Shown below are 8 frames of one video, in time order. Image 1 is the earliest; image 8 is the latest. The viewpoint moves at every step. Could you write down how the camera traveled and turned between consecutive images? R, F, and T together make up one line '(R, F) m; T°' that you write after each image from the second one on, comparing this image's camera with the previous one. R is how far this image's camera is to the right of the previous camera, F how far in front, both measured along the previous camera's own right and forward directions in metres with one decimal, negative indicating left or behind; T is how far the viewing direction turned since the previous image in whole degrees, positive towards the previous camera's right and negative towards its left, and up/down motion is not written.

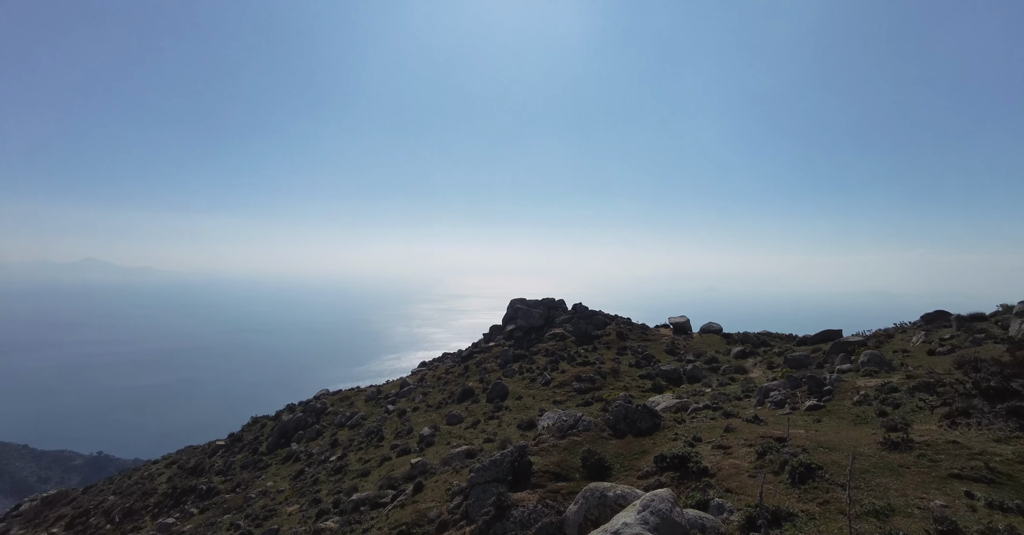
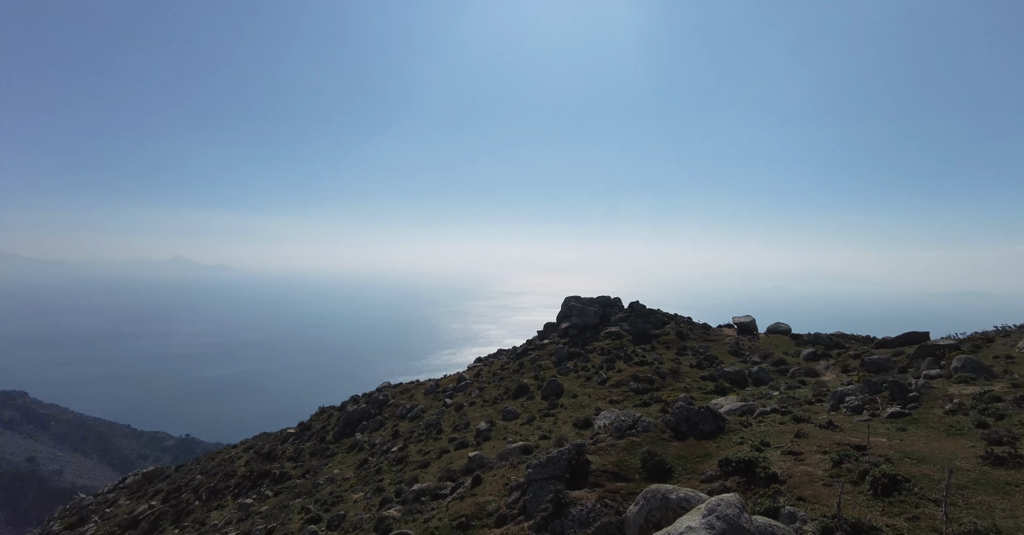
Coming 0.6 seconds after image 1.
(-0.3, -0.1) m; -6°
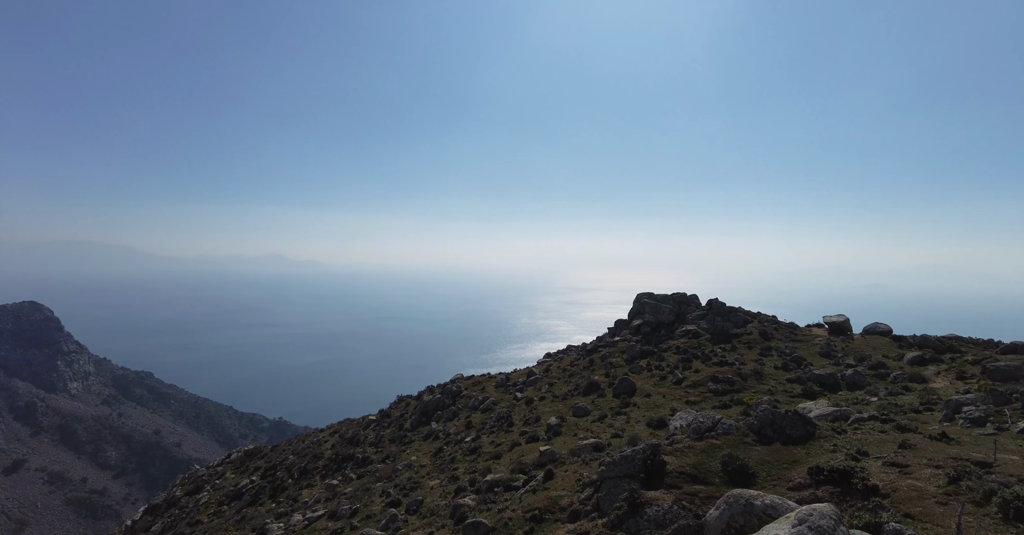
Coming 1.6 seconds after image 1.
(-0.4, -0.1) m; -8°
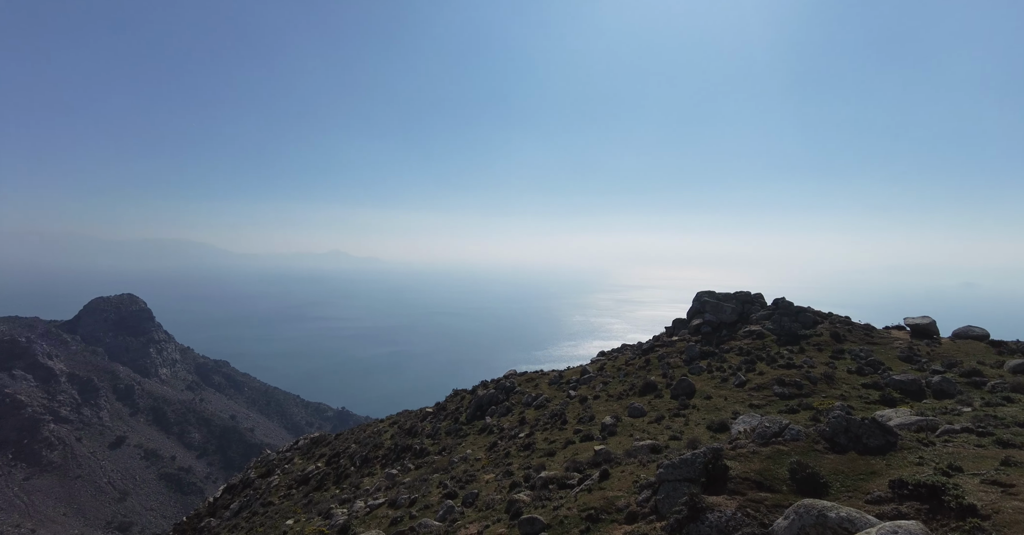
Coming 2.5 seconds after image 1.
(-0.3, 0.0) m; -6°
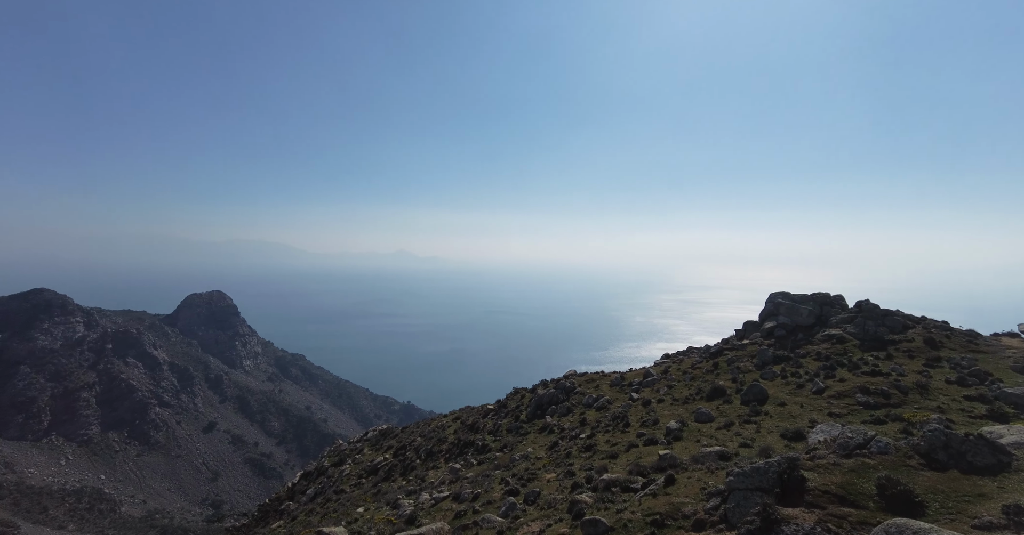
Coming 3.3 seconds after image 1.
(-0.3, -0.2) m; -7°
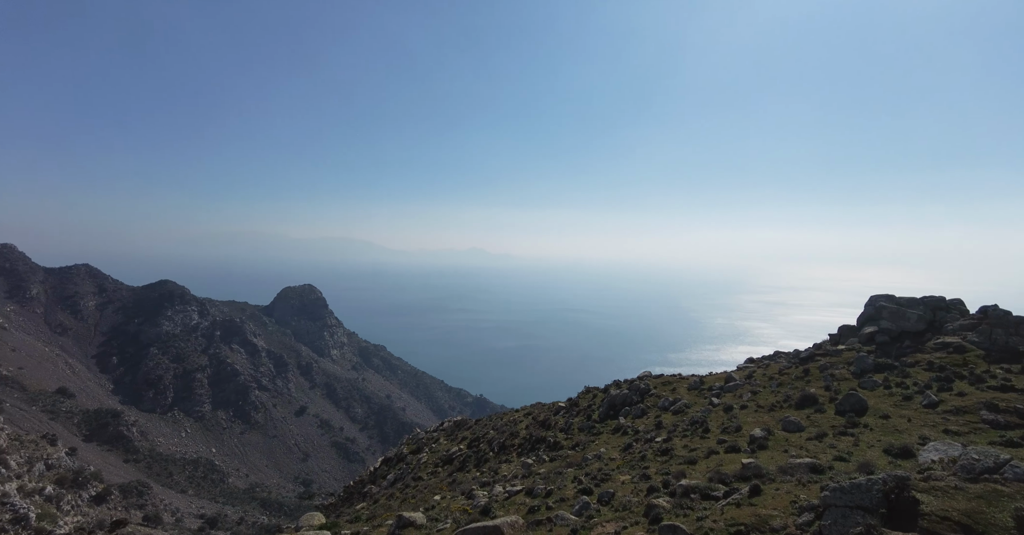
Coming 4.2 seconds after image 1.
(-0.5, -0.1) m; -8°
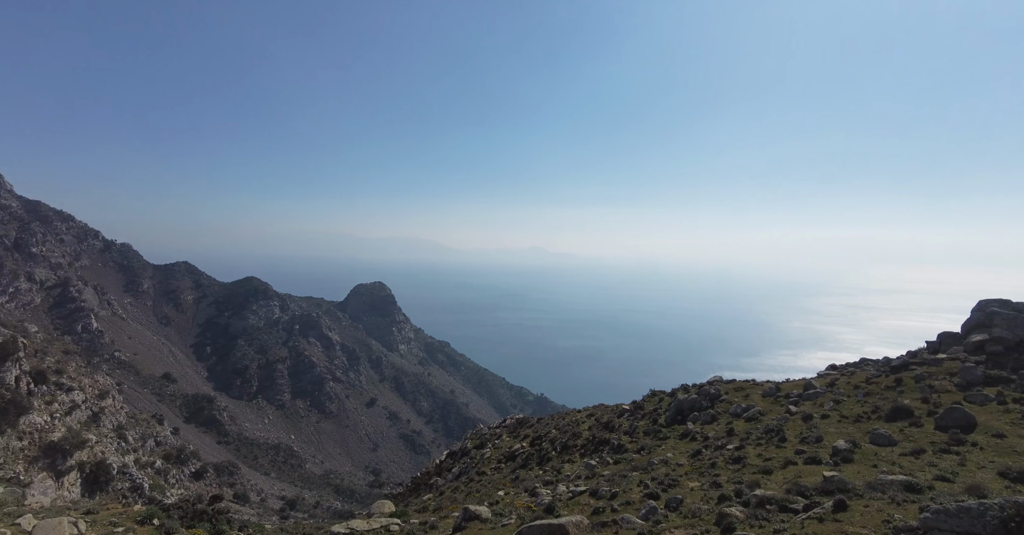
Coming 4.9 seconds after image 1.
(-0.5, -0.1) m; -7°
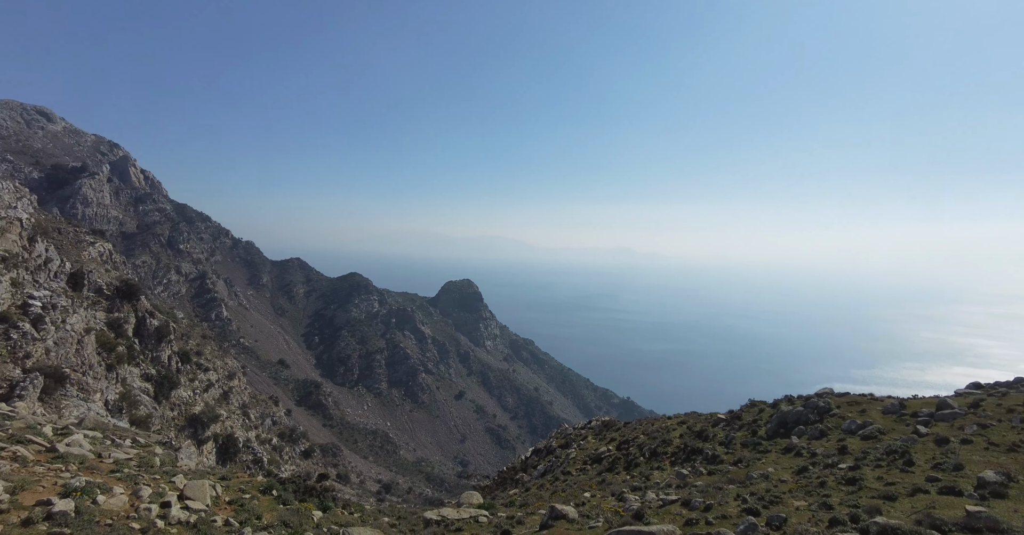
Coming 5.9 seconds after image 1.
(-0.5, 0.0) m; -10°
